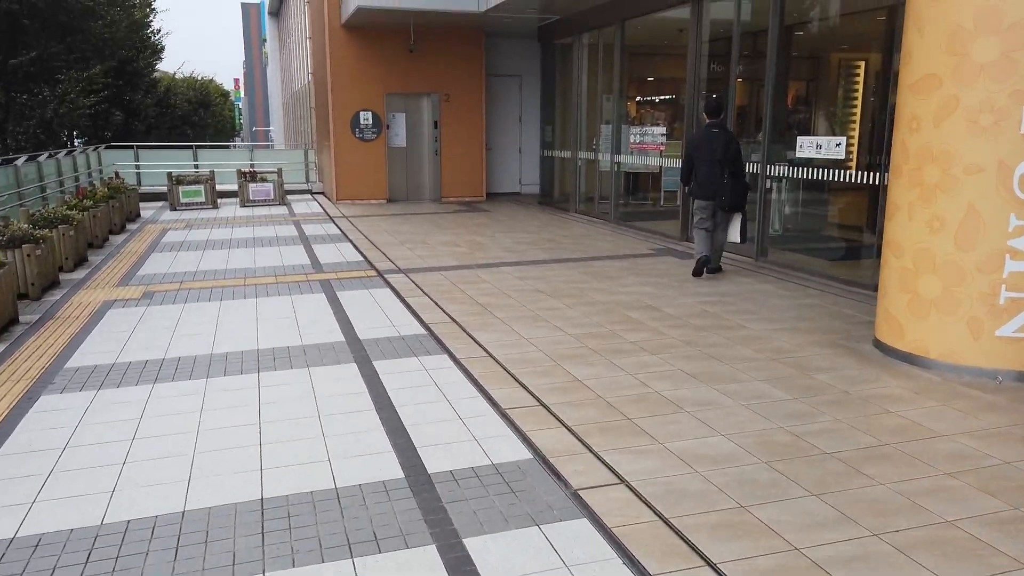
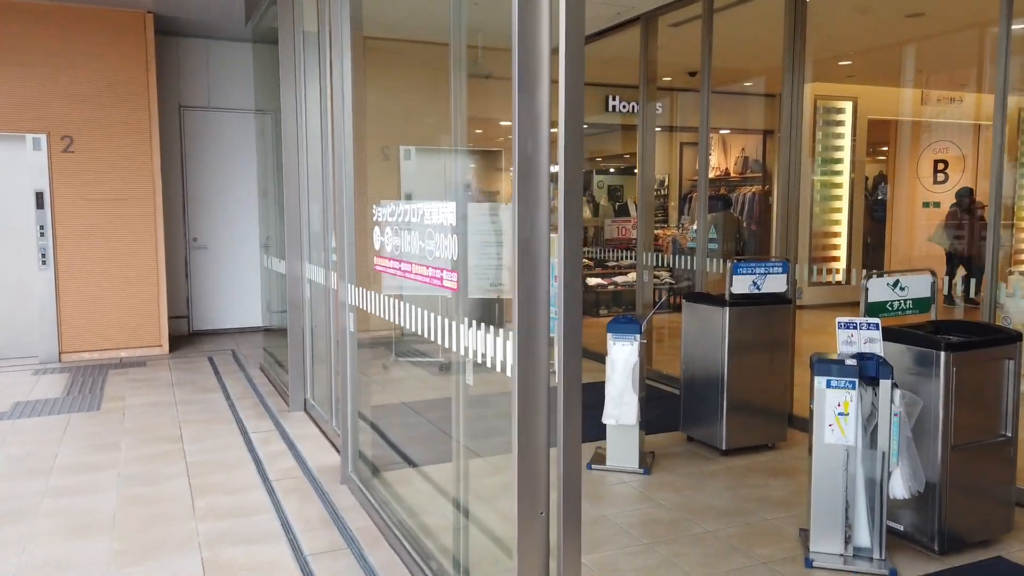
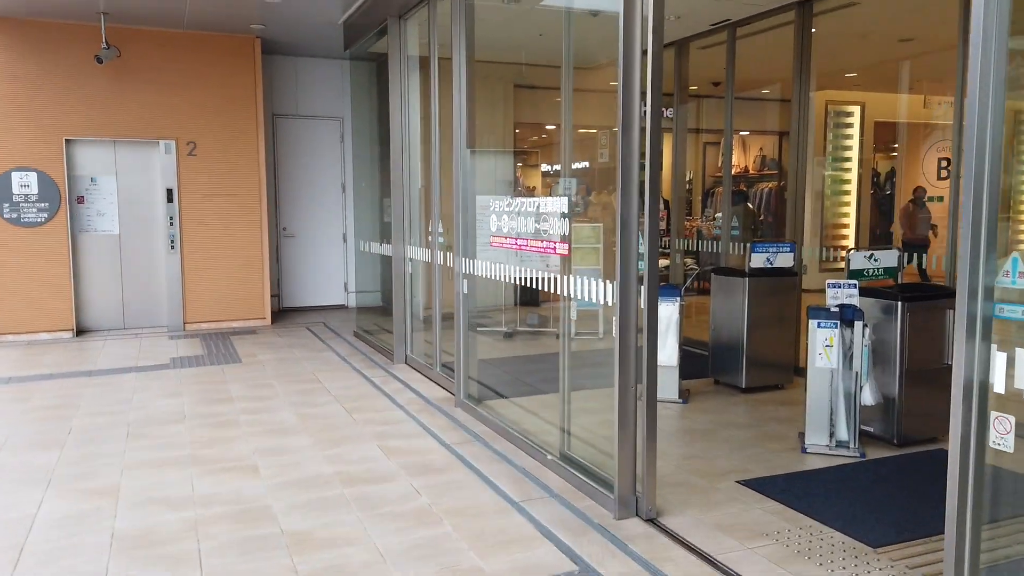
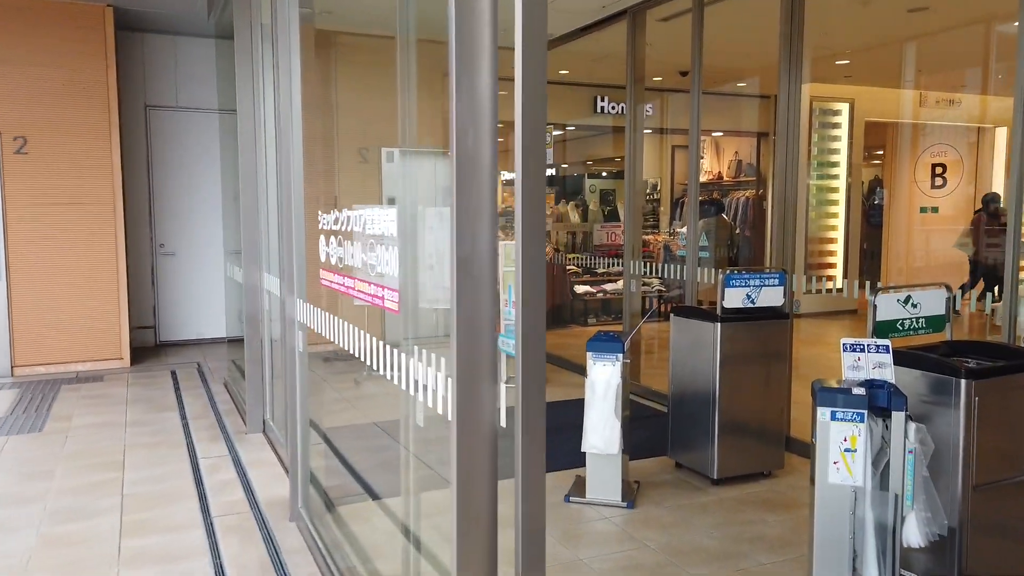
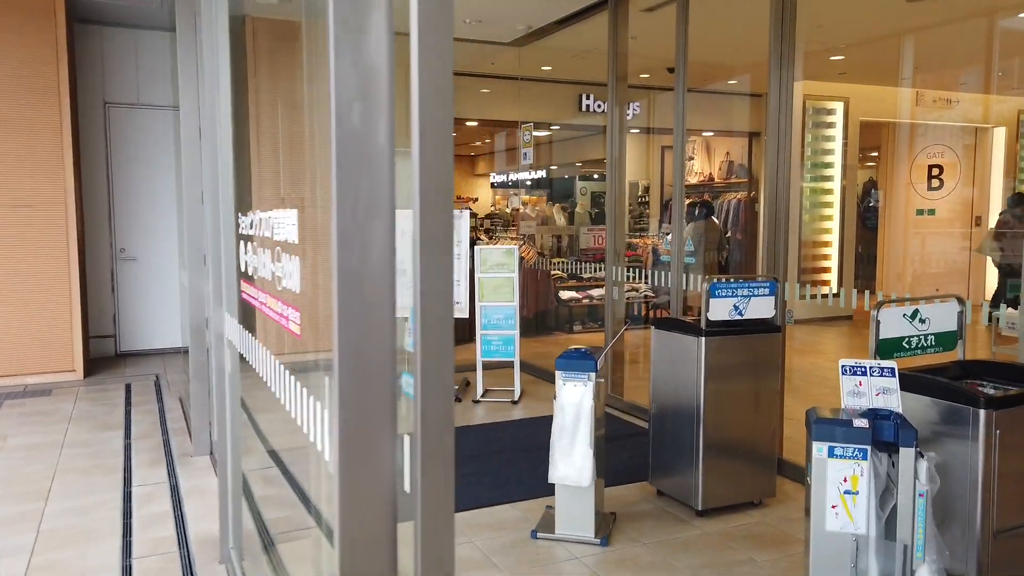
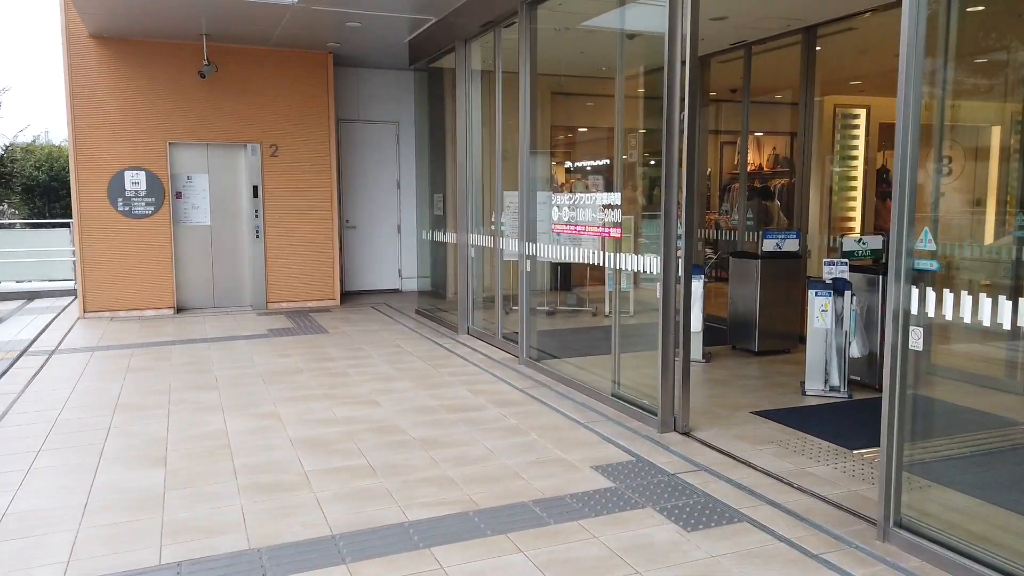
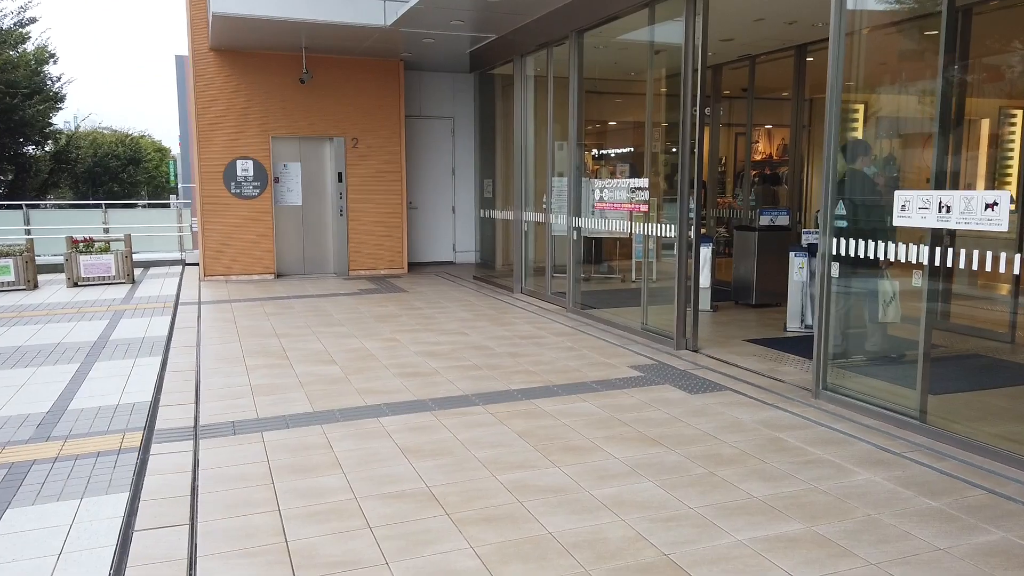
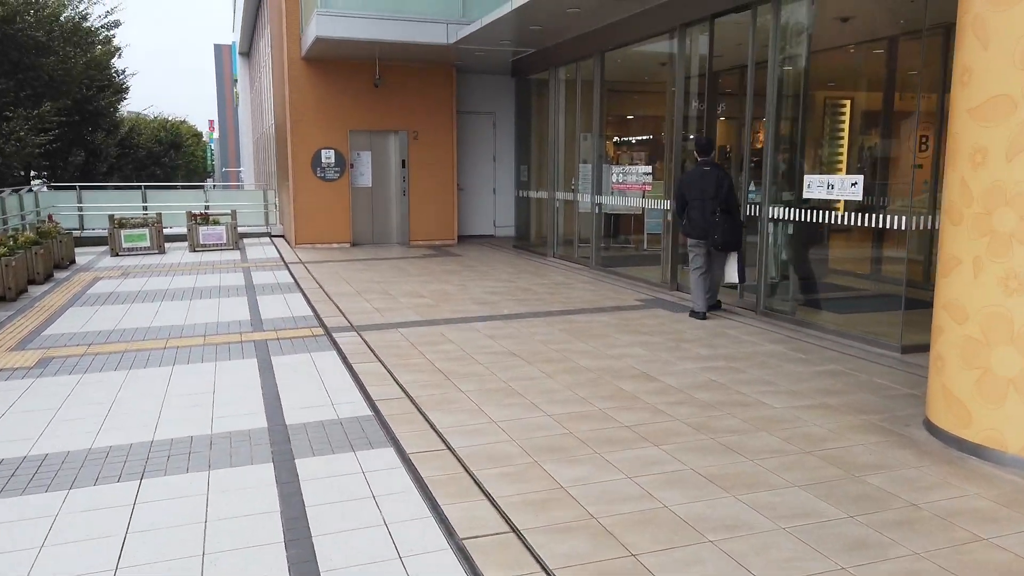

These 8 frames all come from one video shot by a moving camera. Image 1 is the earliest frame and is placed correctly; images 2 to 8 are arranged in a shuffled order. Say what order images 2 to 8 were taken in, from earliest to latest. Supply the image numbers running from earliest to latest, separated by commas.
8, 7, 6, 3, 2, 4, 5
